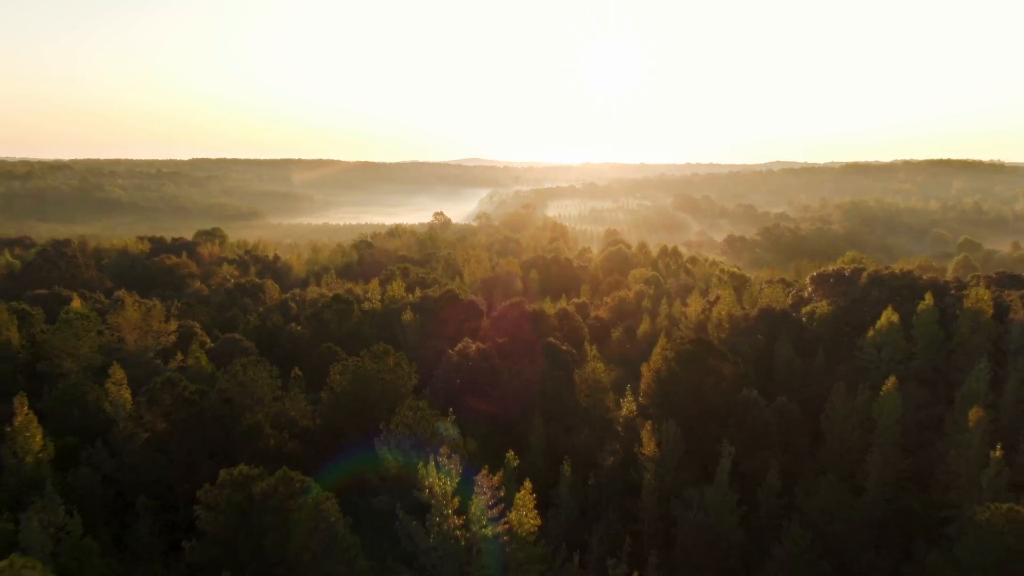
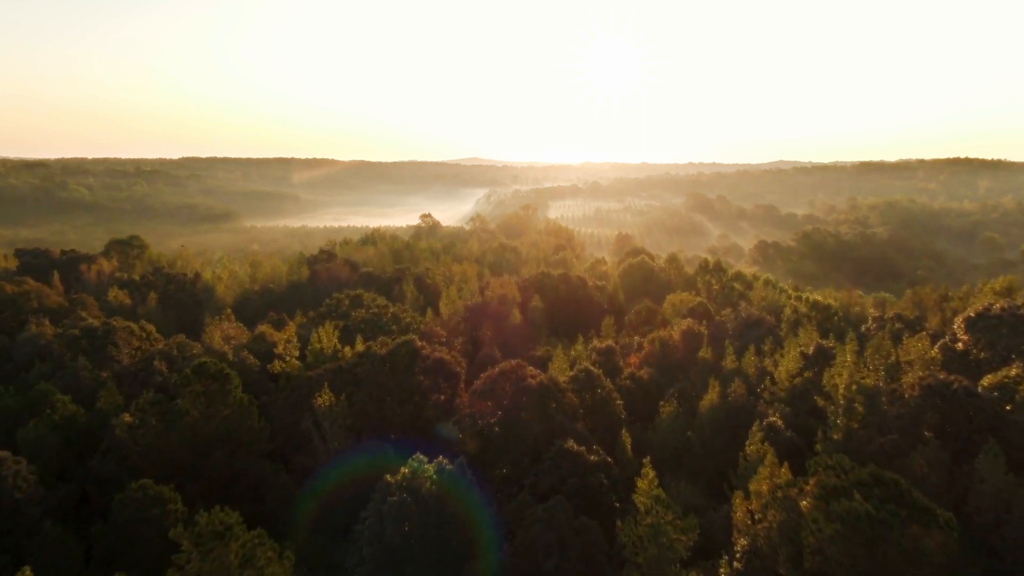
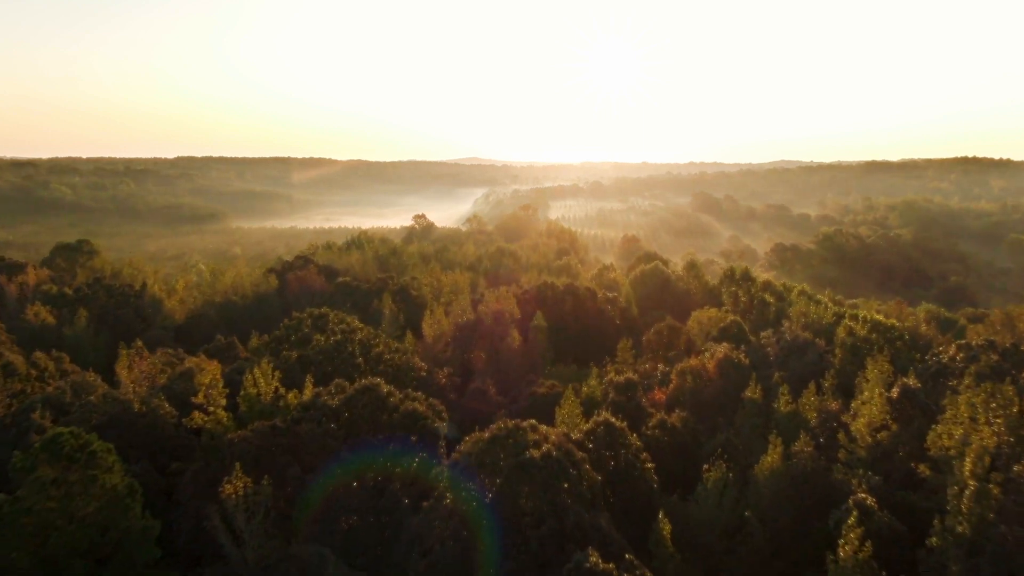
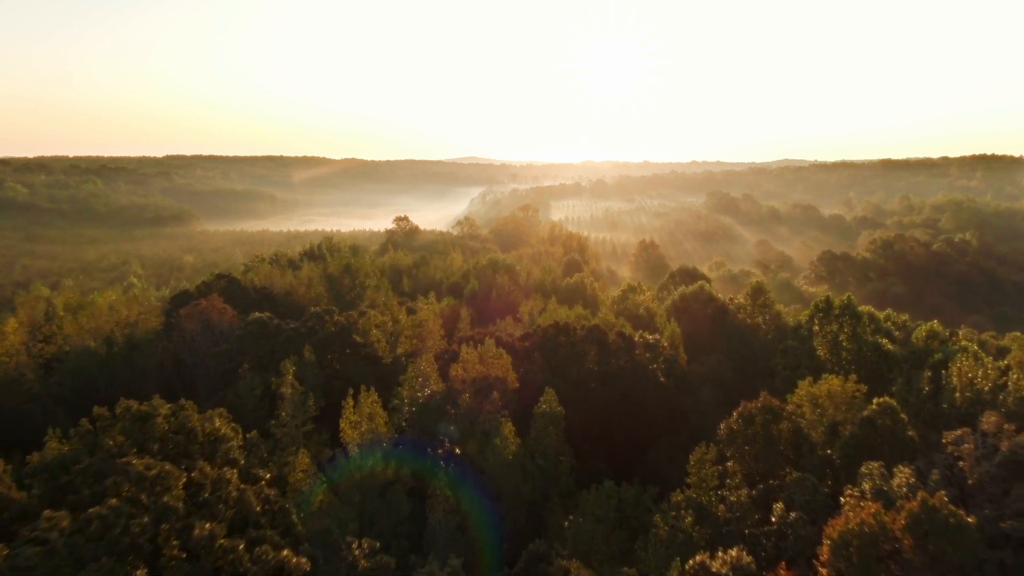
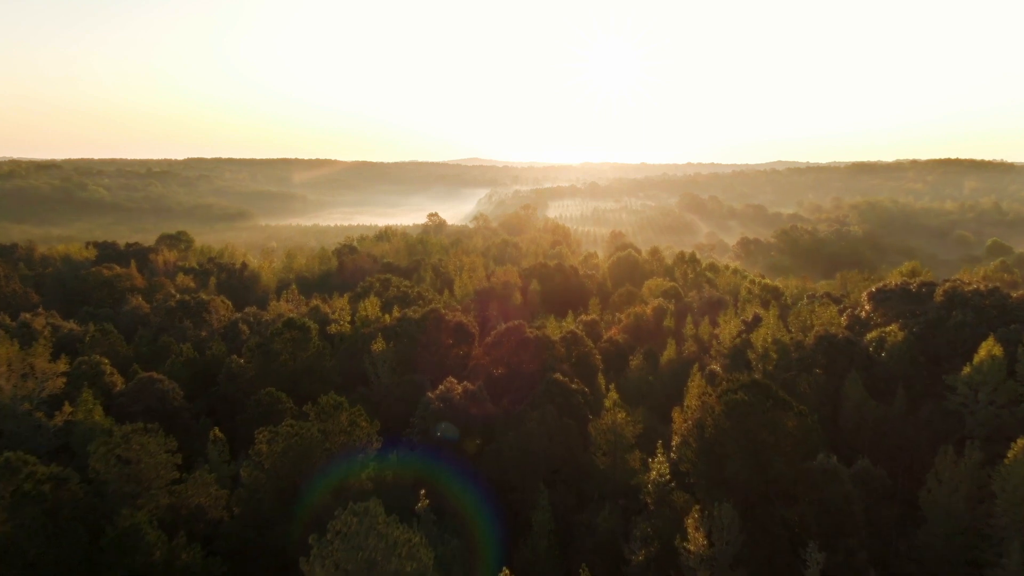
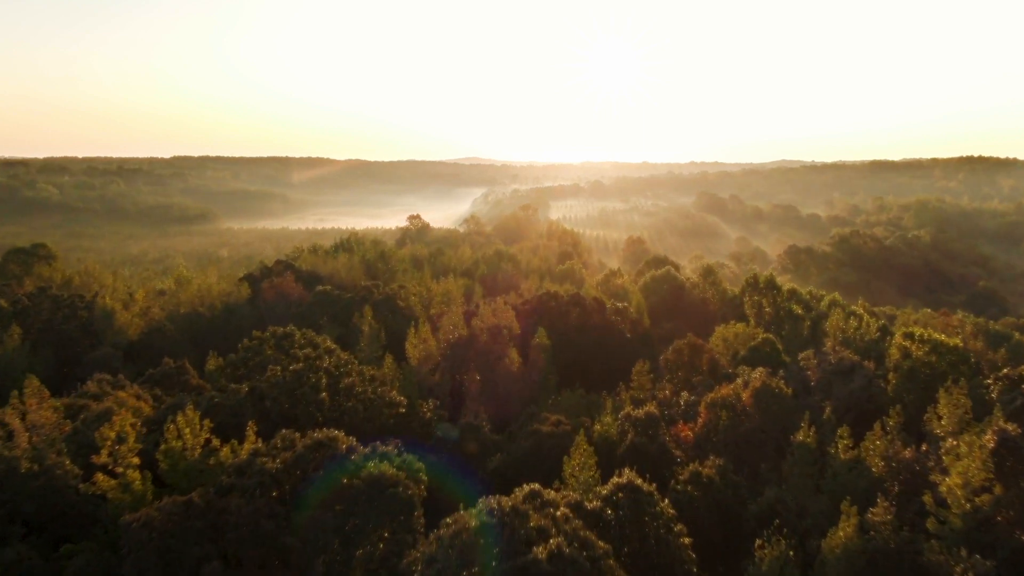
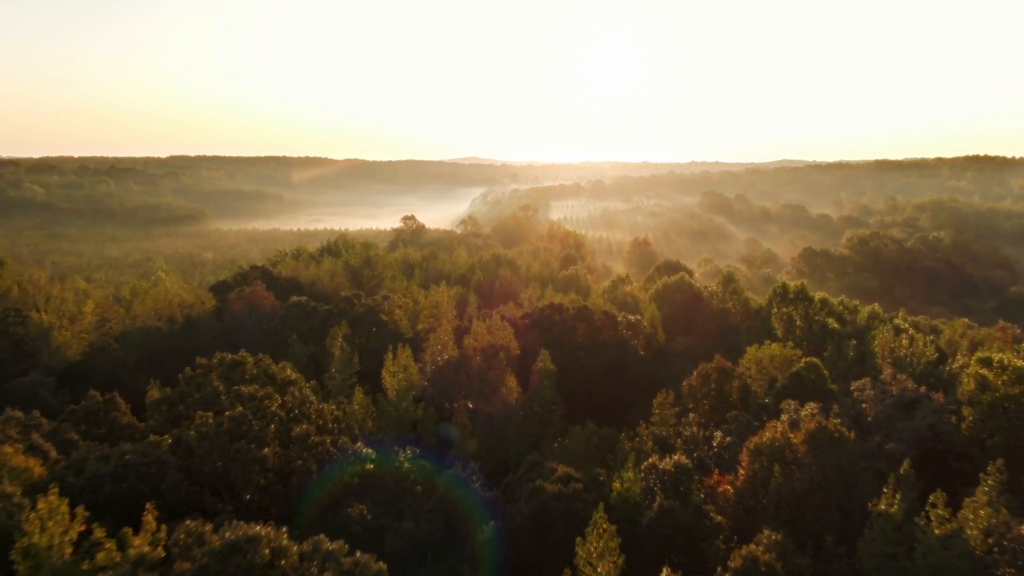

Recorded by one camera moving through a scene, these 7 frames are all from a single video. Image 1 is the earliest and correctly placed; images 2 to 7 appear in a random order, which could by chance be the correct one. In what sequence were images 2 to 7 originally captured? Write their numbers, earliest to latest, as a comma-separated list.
5, 2, 3, 6, 7, 4
